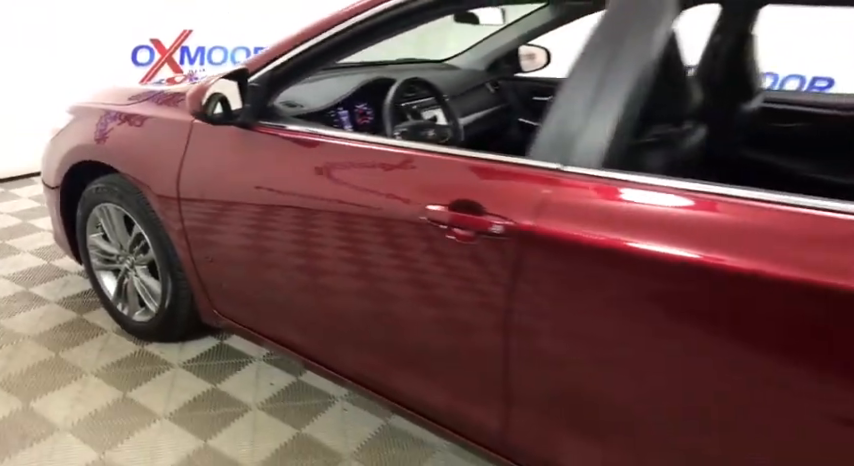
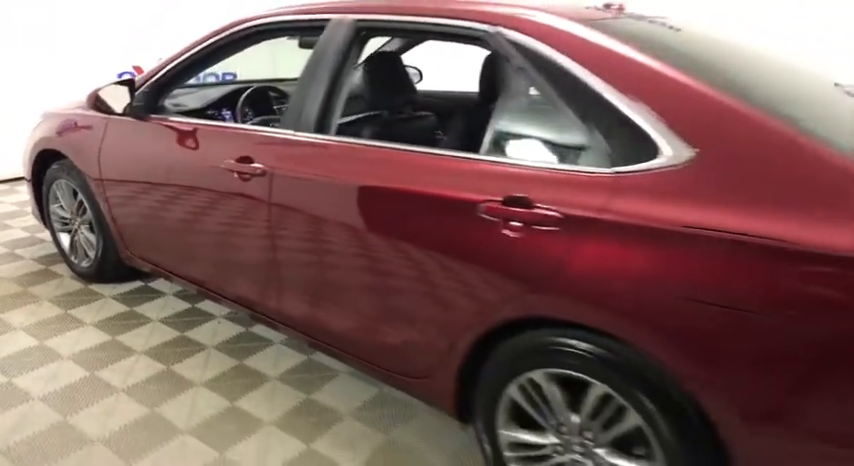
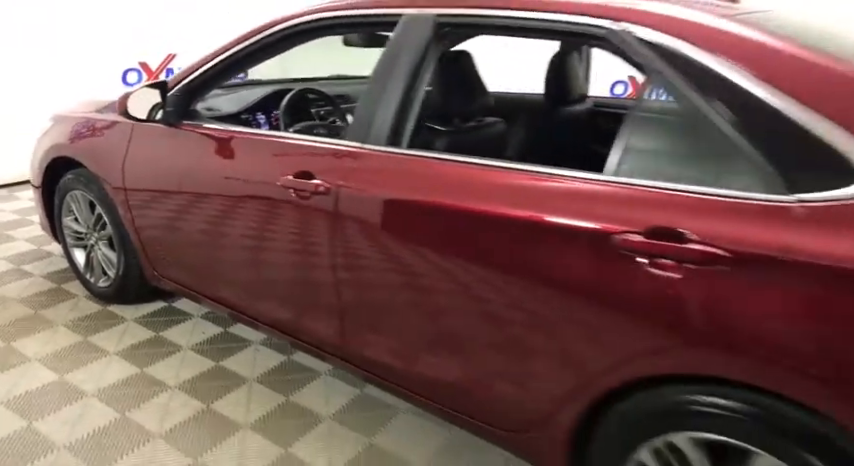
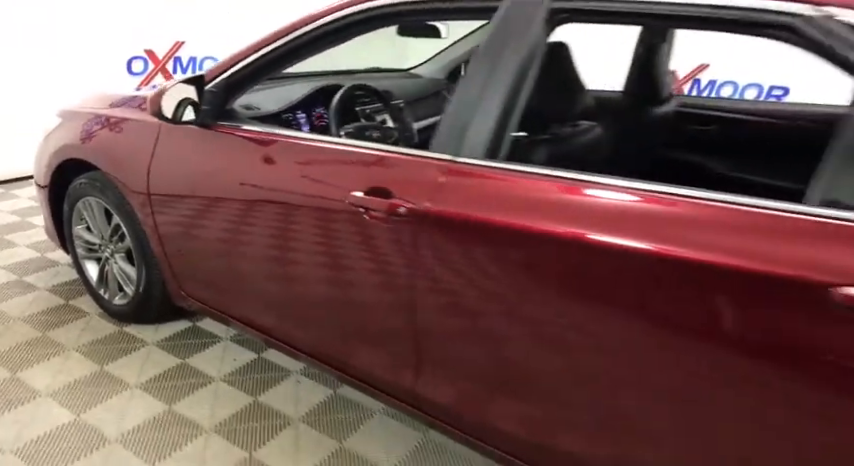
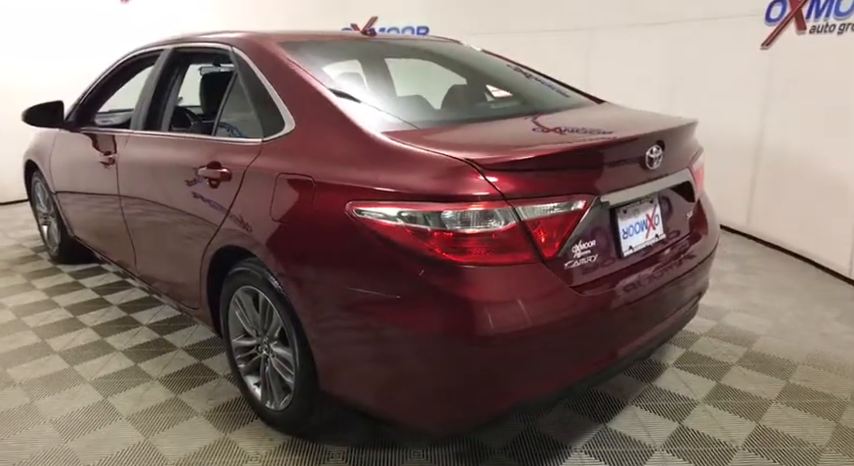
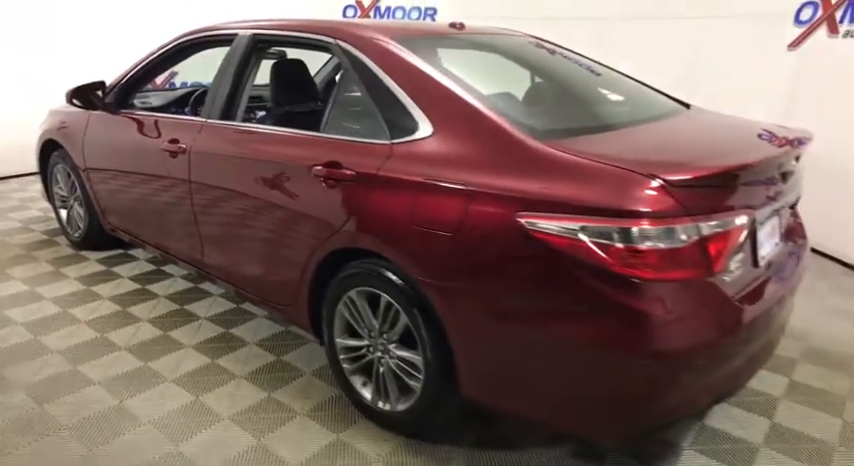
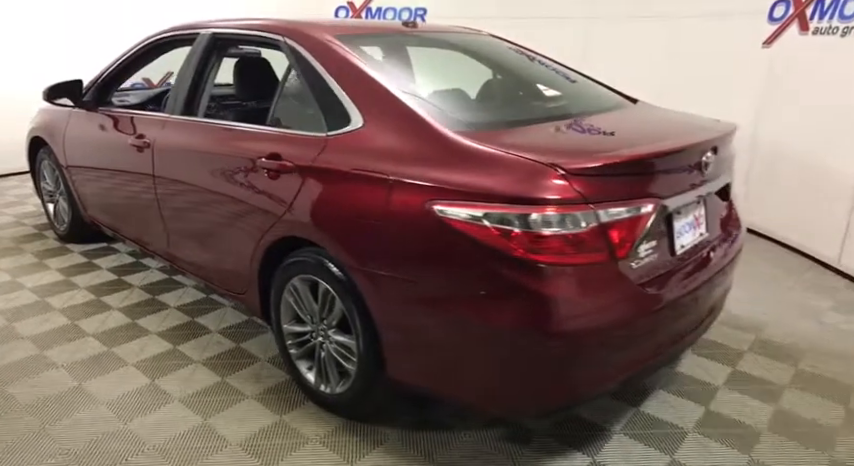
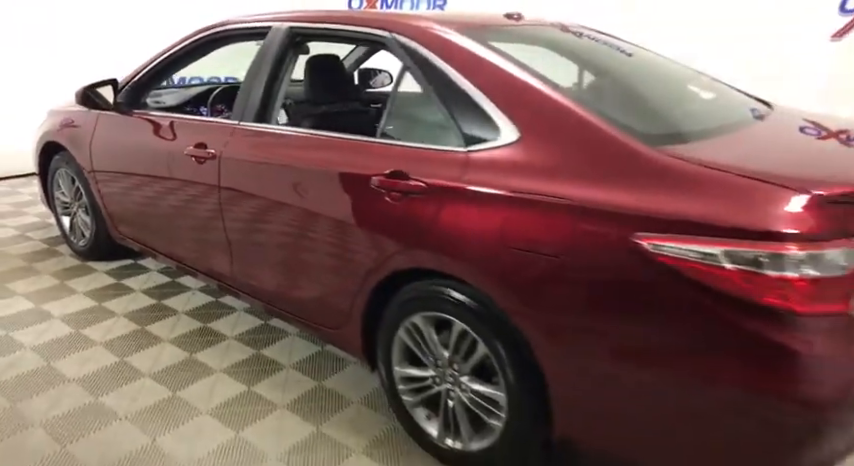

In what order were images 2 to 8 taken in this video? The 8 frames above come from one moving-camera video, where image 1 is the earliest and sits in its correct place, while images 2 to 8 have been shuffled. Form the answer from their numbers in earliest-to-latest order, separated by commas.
4, 3, 2, 8, 6, 7, 5
